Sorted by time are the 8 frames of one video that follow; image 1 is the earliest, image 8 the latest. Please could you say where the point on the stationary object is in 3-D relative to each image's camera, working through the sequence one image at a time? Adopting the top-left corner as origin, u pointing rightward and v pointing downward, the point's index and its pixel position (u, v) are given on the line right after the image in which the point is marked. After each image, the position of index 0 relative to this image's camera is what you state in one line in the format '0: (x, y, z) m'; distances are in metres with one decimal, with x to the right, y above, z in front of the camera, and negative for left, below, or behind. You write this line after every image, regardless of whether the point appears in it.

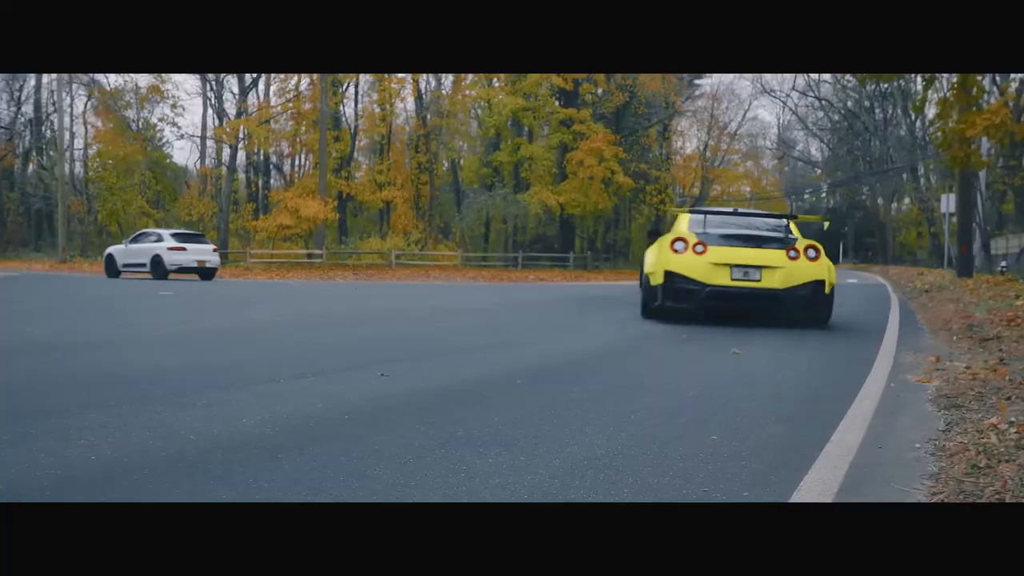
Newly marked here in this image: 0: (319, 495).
0: (-0.9, -1.0, +4.4) m
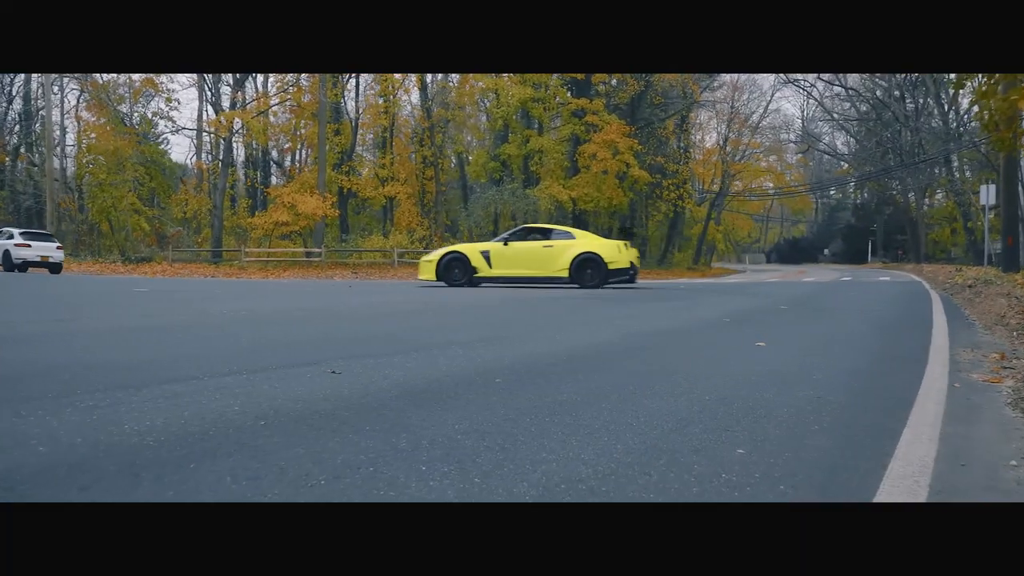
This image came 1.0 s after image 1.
0: (-1.1, -0.9, +3.1) m
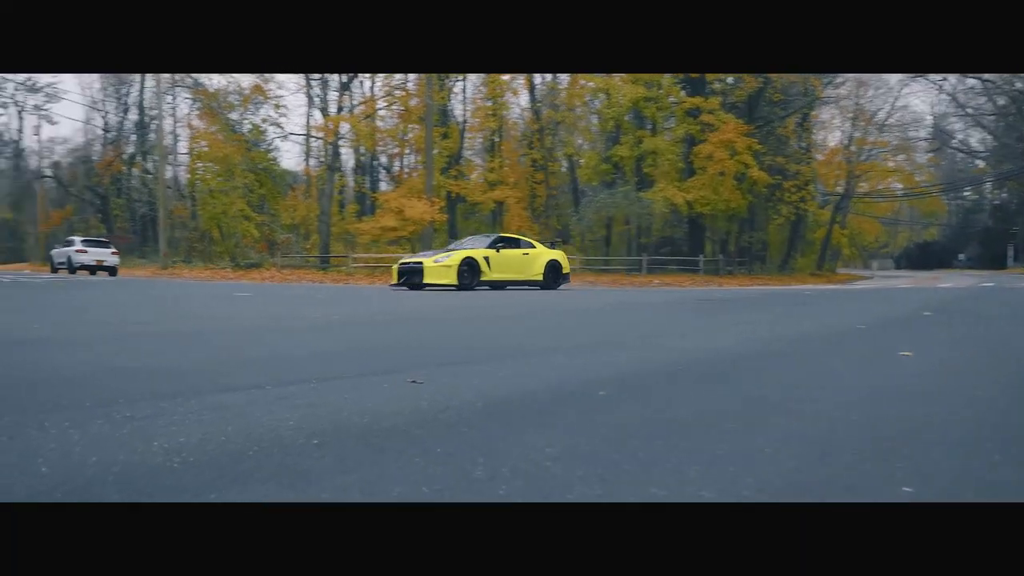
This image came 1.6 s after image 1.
0: (-0.5, -0.8, +2.2) m
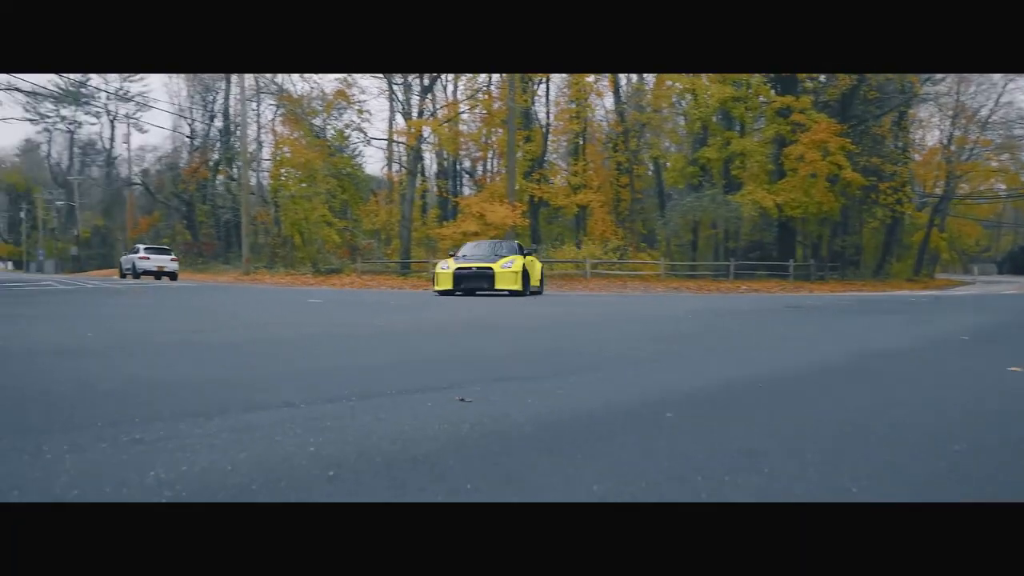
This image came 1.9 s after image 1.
0: (-0.2, -0.8, +1.8) m
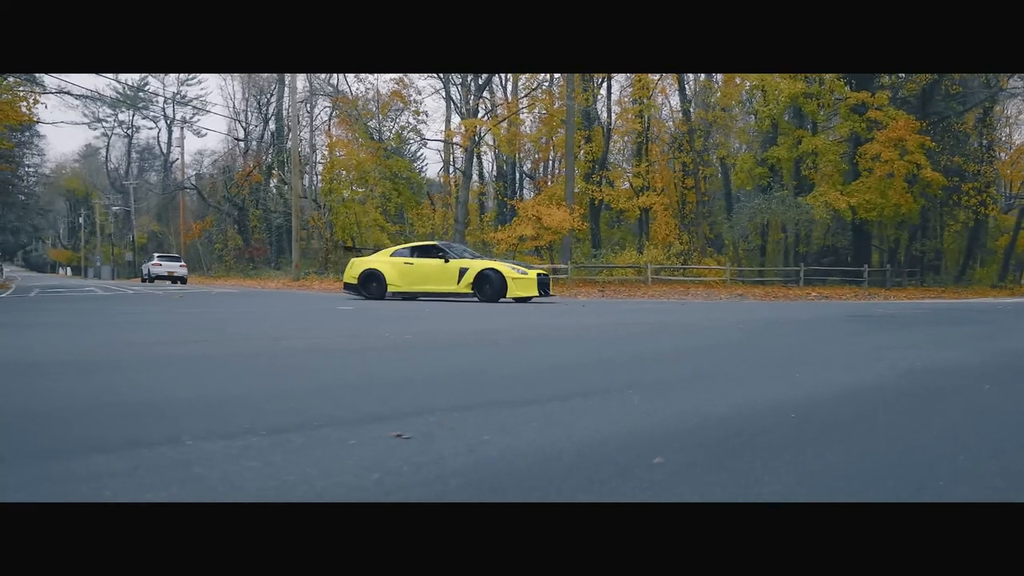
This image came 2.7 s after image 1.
0: (-0.1, -0.9, +1.0) m
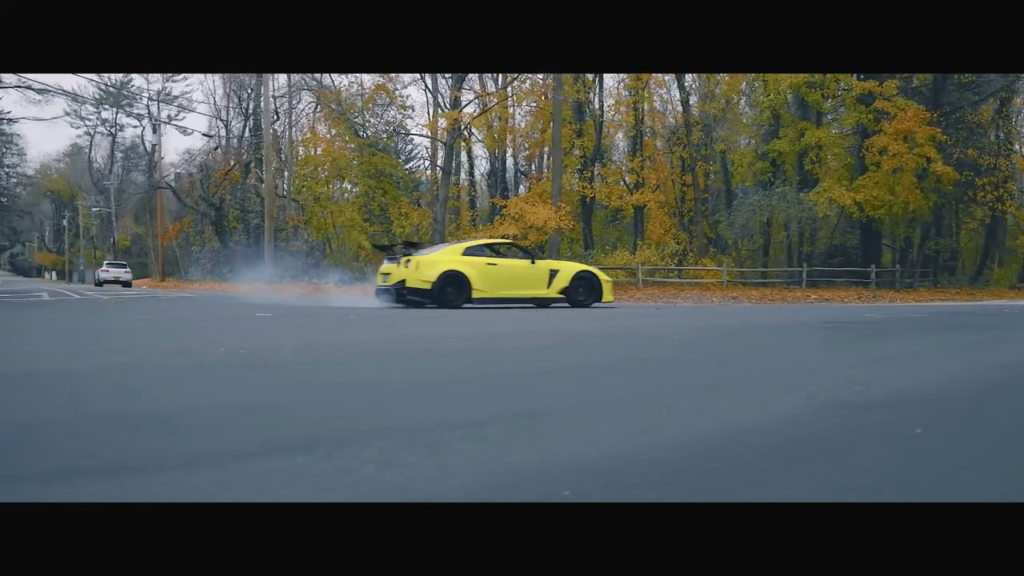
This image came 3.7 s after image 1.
0: (-1.1, -0.9, -0.1) m
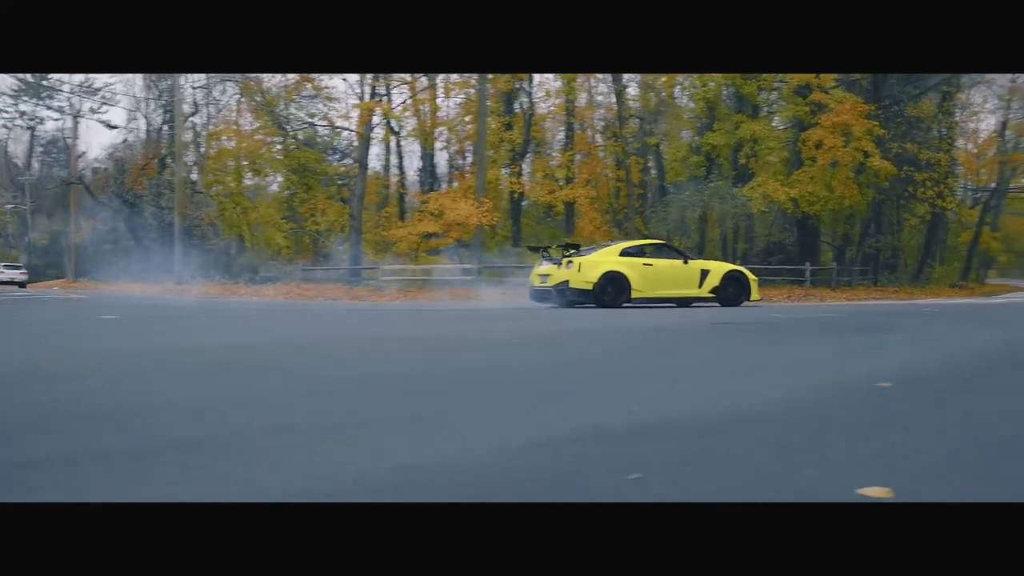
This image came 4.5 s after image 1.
0: (-2.4, -0.9, -1.0) m
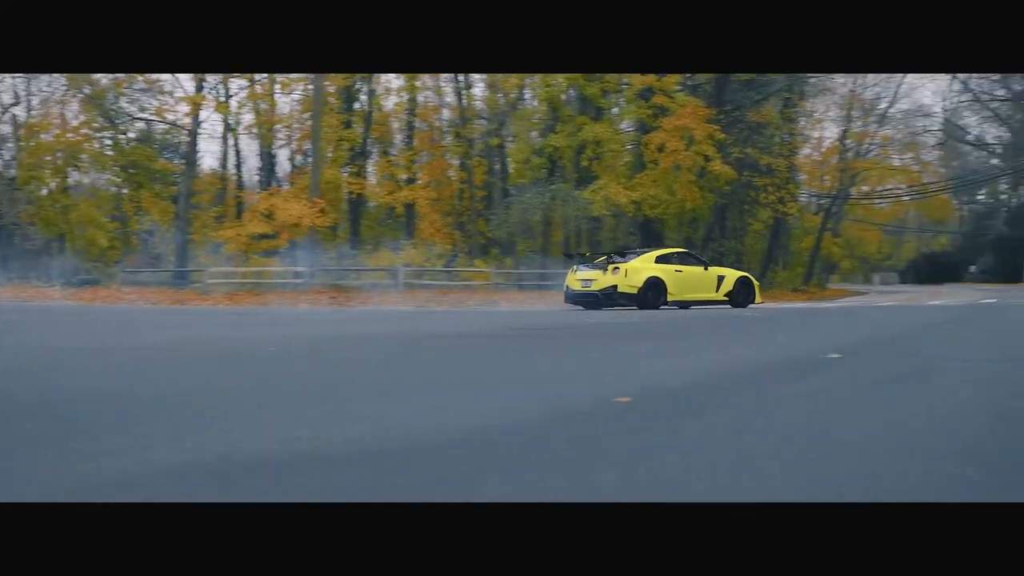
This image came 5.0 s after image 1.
0: (-4.2, -0.9, -1.9) m
